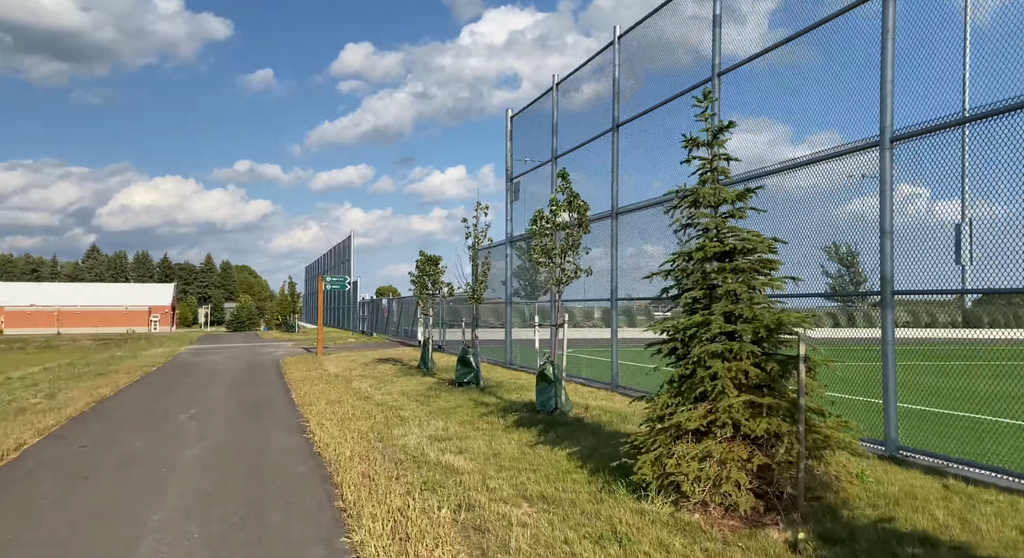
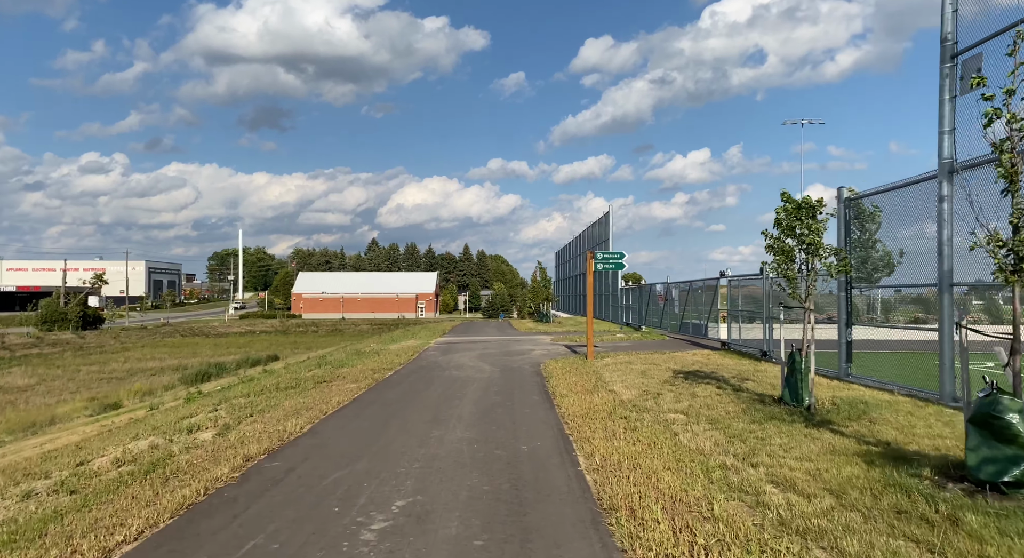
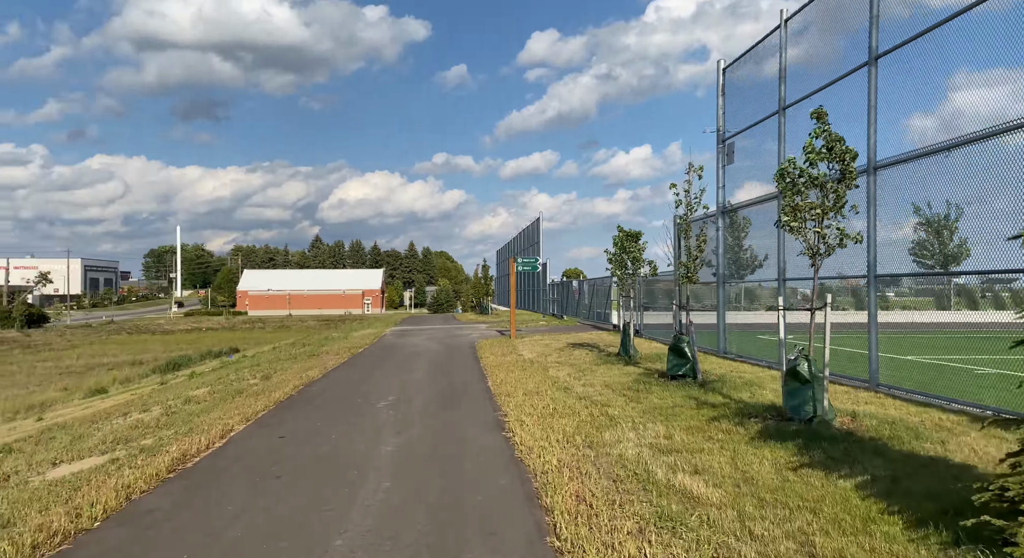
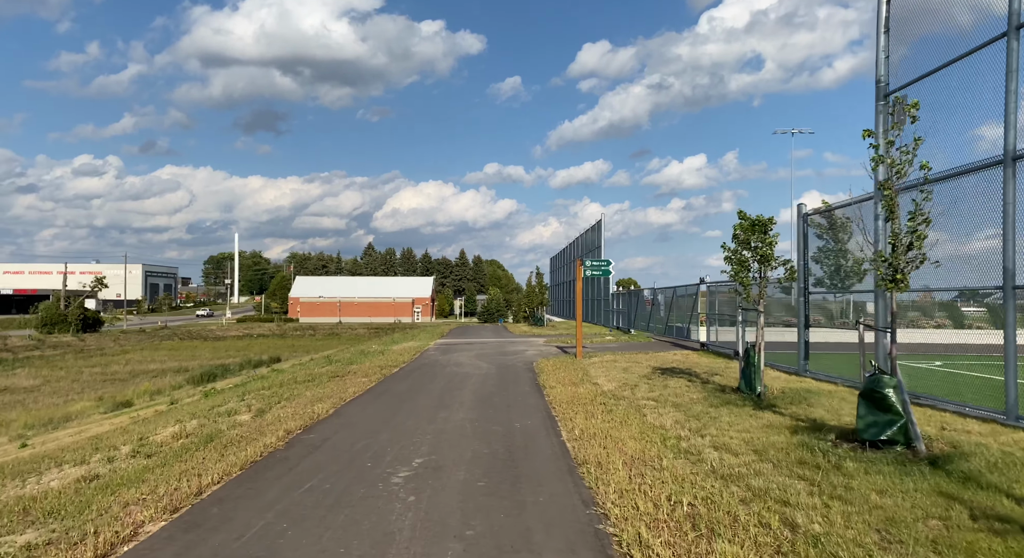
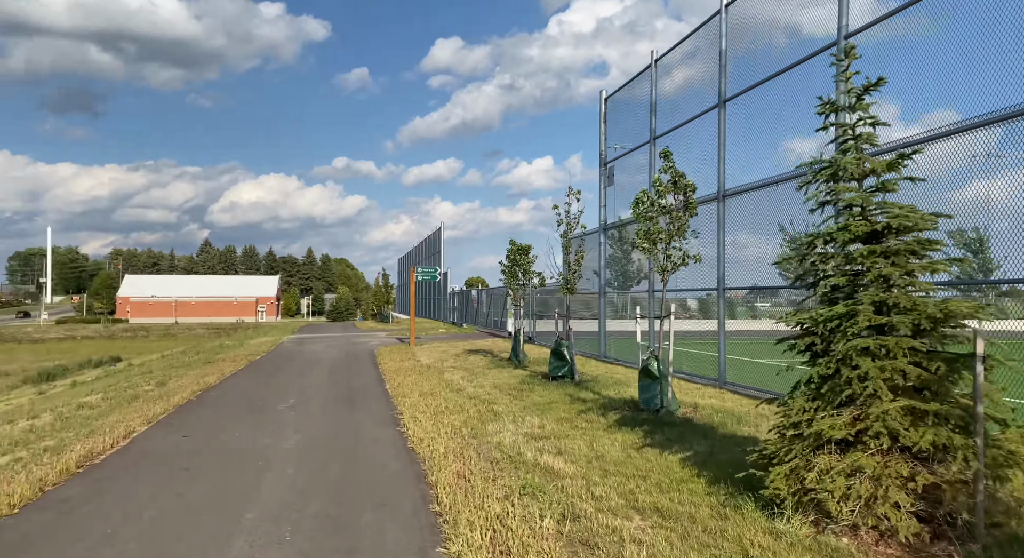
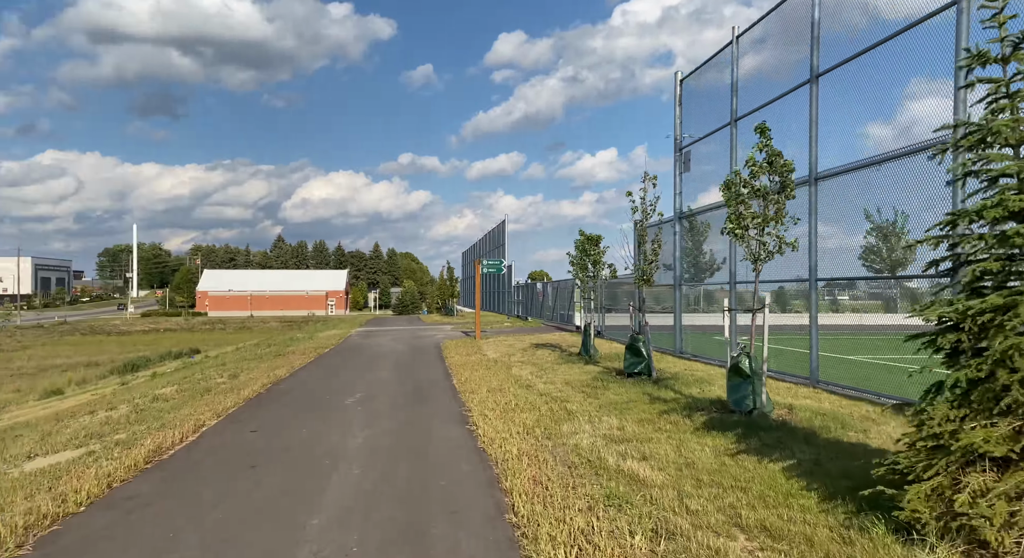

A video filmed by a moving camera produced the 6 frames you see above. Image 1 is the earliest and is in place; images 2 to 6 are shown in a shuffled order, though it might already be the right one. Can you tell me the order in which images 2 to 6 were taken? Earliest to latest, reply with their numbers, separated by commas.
5, 6, 3, 4, 2
